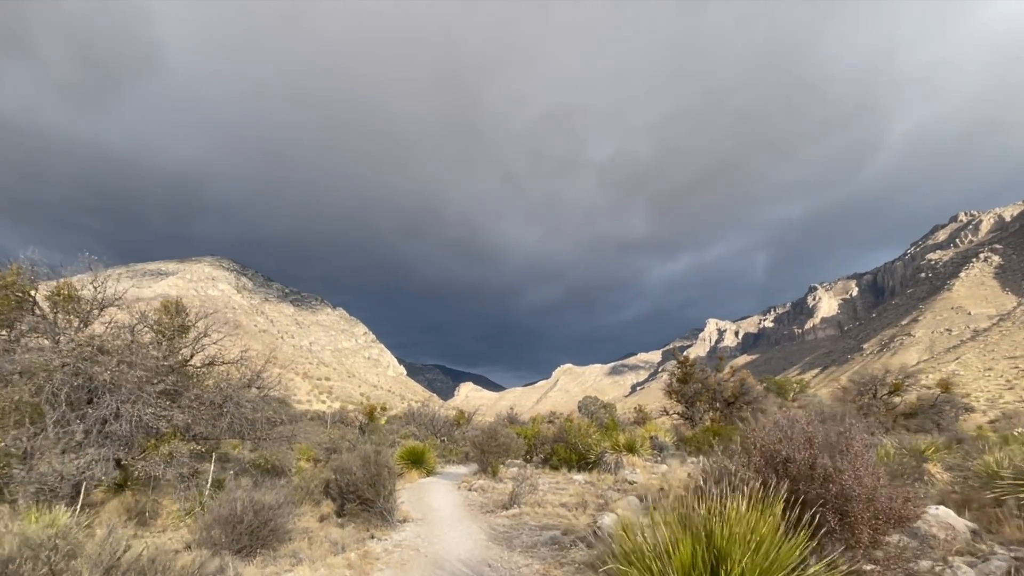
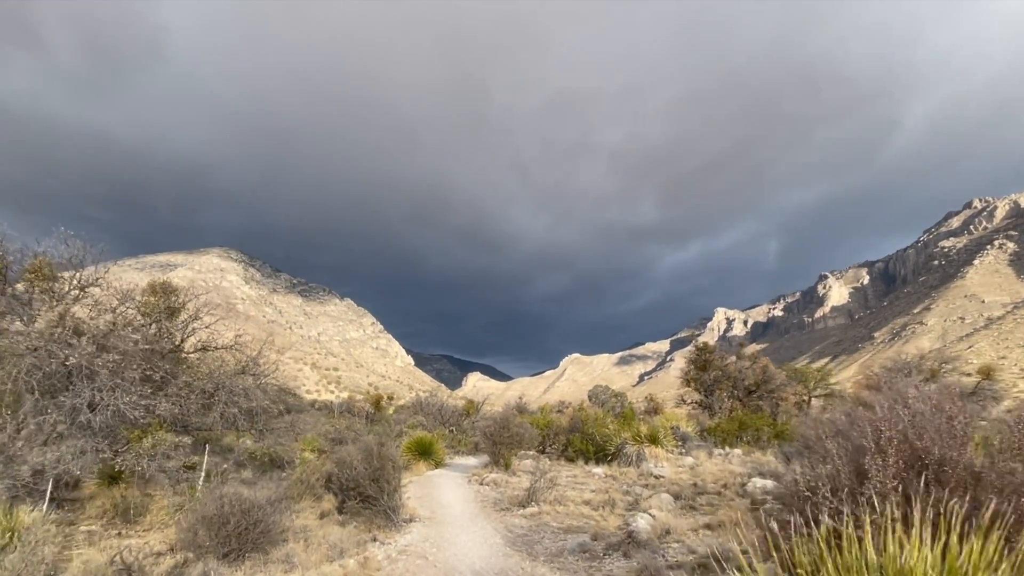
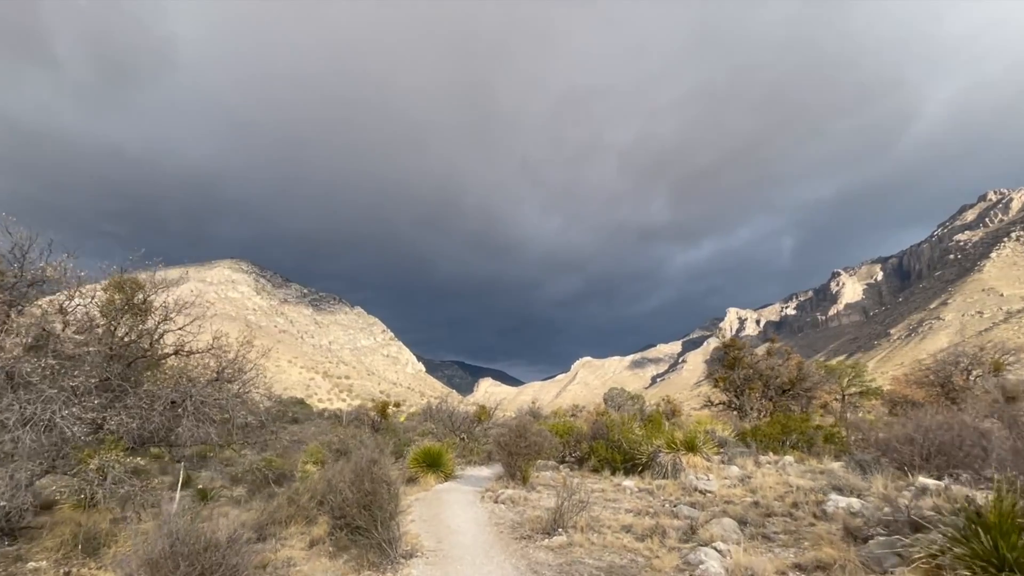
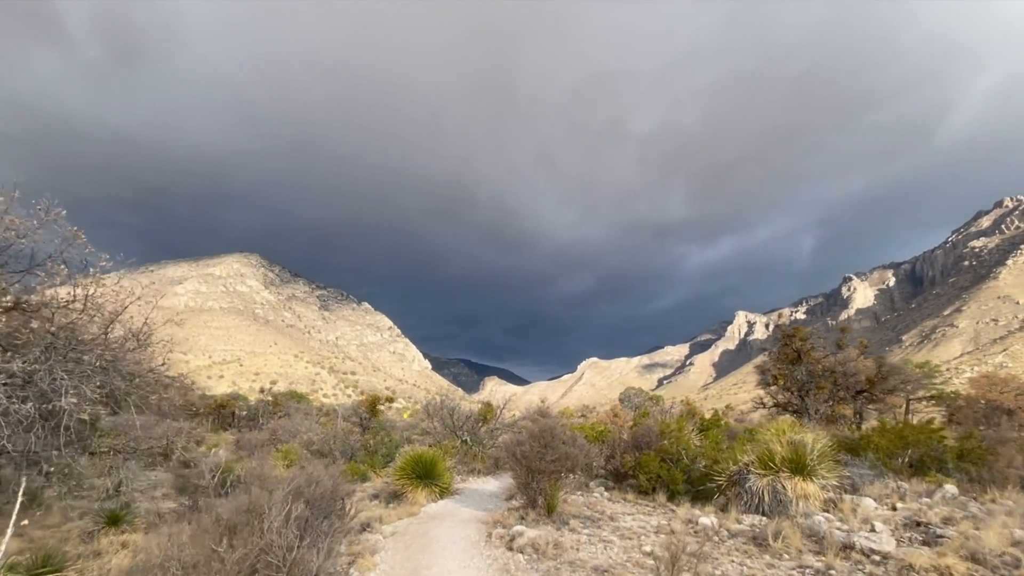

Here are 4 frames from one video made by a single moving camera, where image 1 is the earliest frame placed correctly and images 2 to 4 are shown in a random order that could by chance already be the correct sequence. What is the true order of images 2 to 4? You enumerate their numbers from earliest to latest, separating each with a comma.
2, 3, 4
